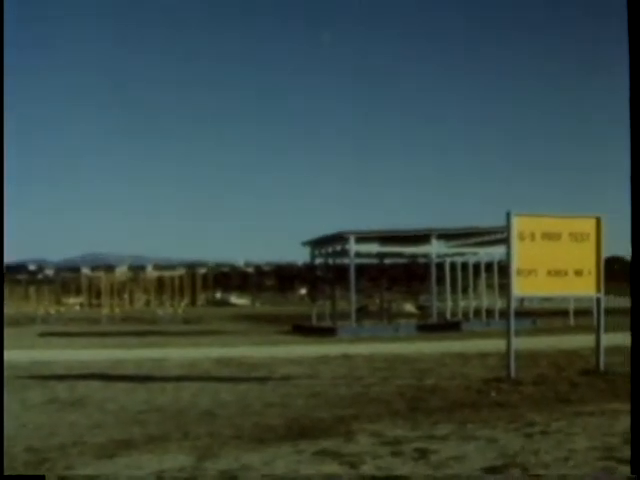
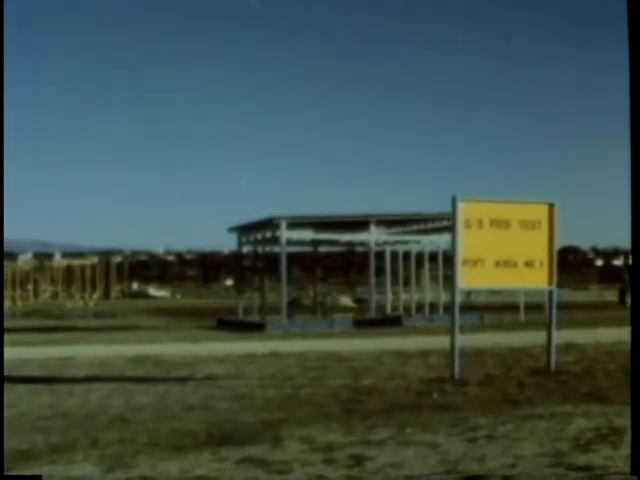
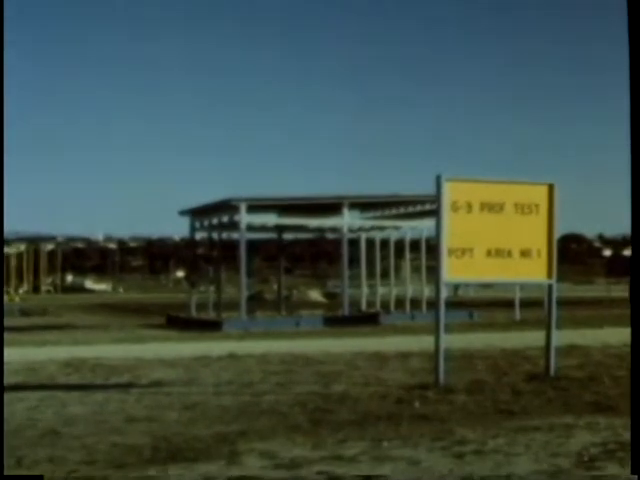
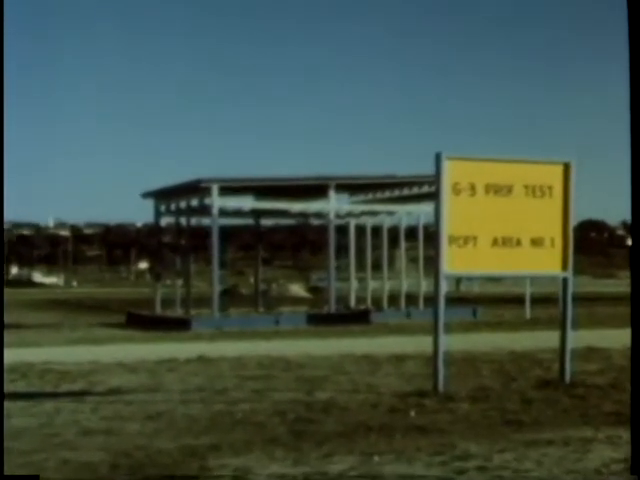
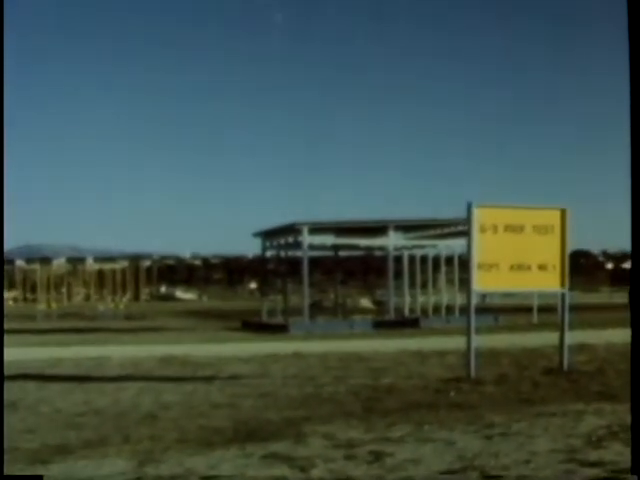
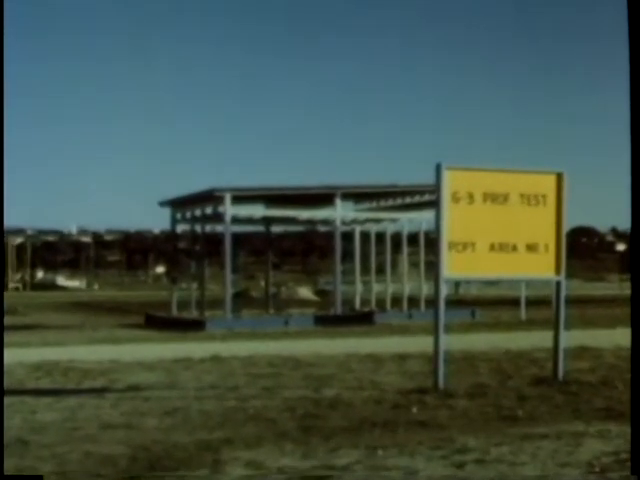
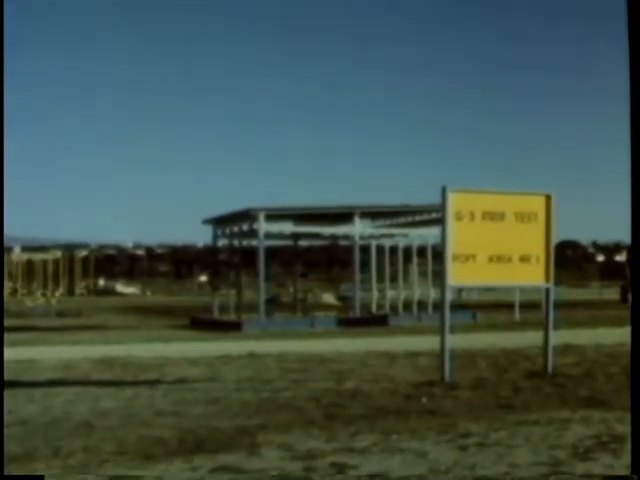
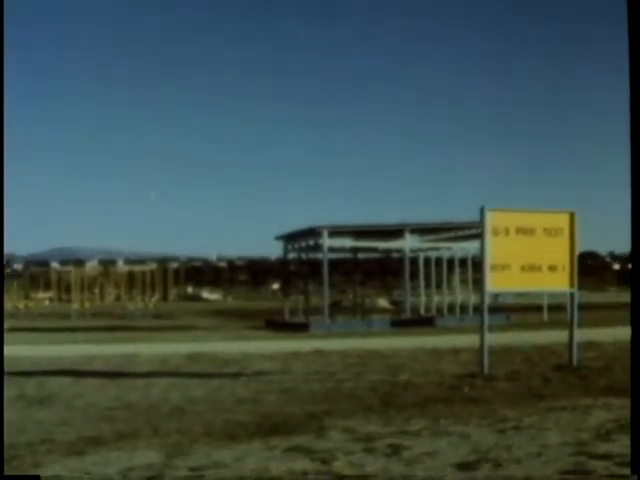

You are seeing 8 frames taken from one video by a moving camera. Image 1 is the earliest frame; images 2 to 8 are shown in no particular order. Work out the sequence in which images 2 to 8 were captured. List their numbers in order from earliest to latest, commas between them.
8, 5, 2, 7, 3, 6, 4
